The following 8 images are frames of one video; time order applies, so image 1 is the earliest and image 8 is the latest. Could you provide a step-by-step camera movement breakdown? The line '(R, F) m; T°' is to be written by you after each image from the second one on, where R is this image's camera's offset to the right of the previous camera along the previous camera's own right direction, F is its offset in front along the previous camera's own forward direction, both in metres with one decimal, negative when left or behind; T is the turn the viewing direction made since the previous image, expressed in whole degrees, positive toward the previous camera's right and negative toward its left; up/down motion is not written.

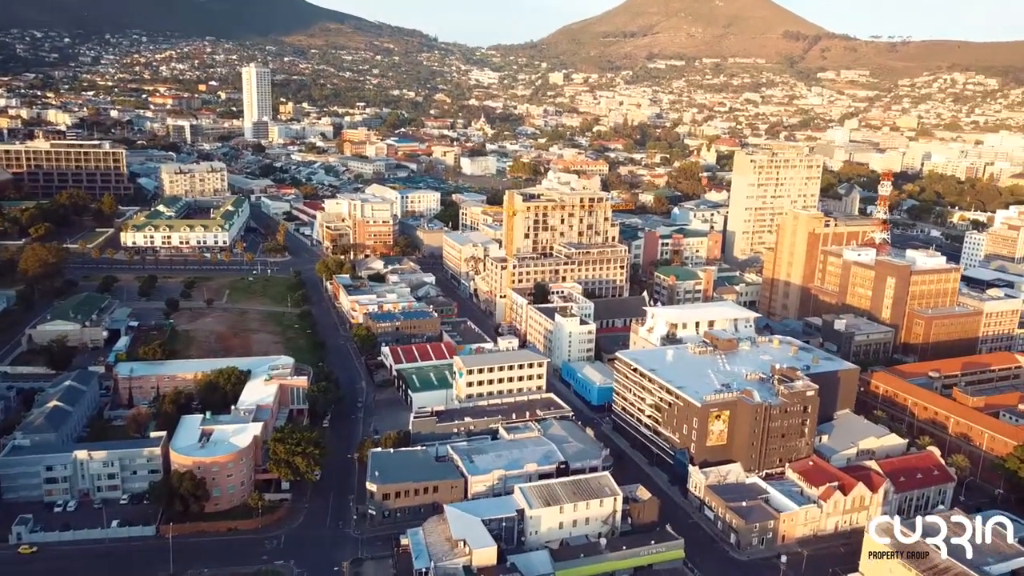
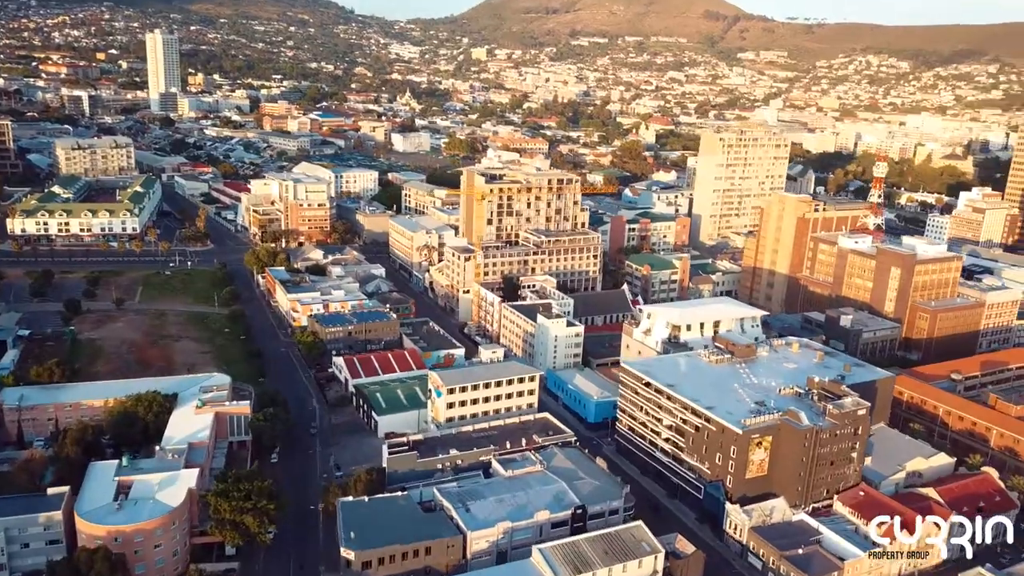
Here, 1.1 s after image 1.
(-5.0, +11.8) m; +6°
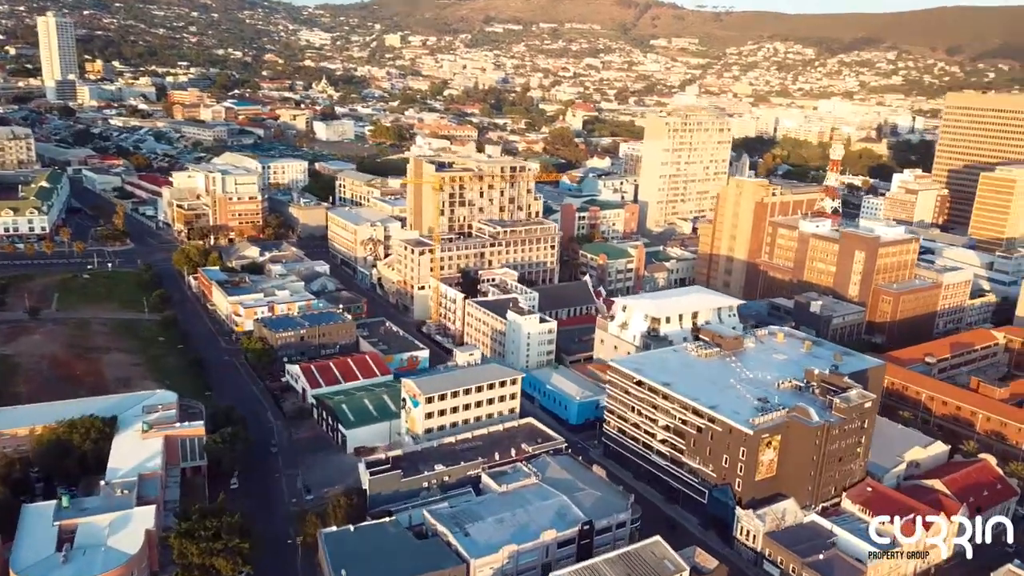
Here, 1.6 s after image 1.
(-4.2, +4.8) m; +6°
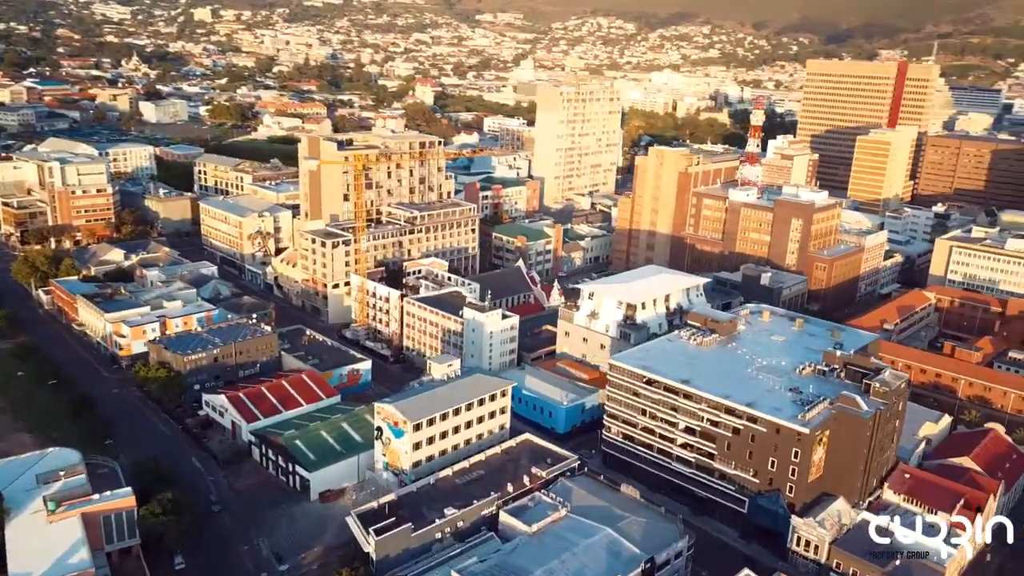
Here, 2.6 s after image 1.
(-8.9, +9.6) m; +12°
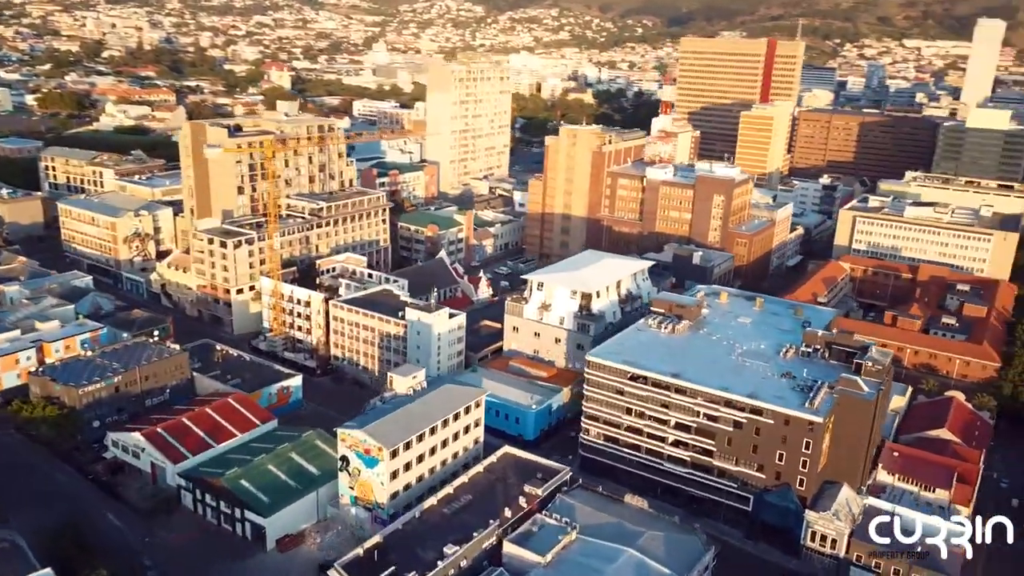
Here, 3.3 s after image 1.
(-5.9, +5.8) m; +10°
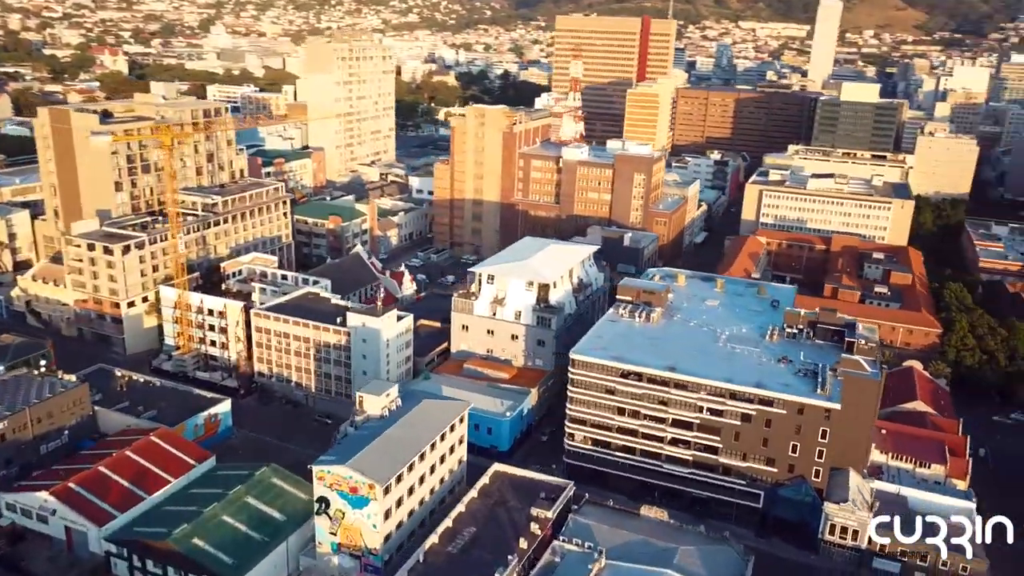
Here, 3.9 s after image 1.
(-5.8, +5.5) m; +10°
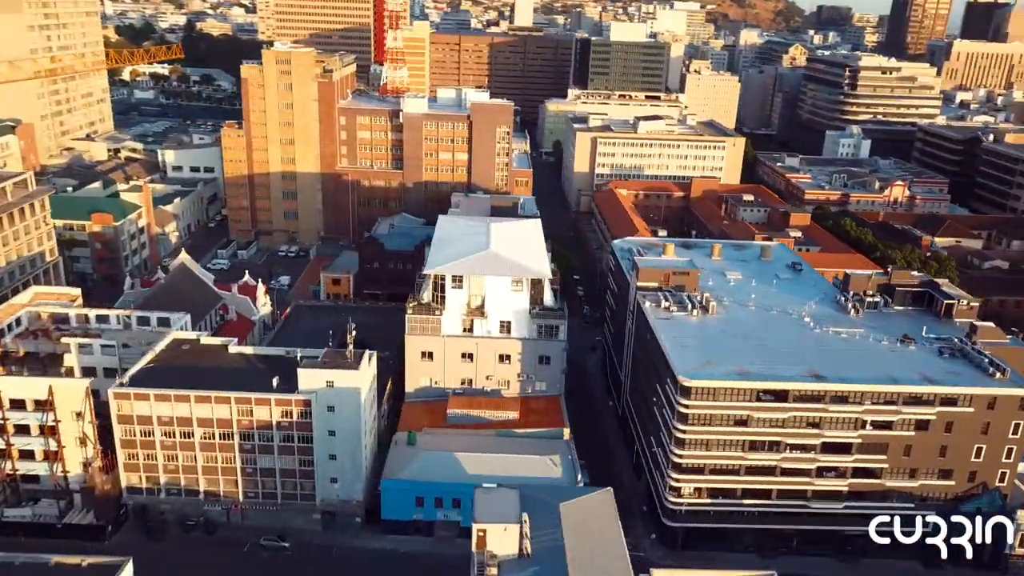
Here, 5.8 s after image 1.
(-13.0, +16.9) m; +22°
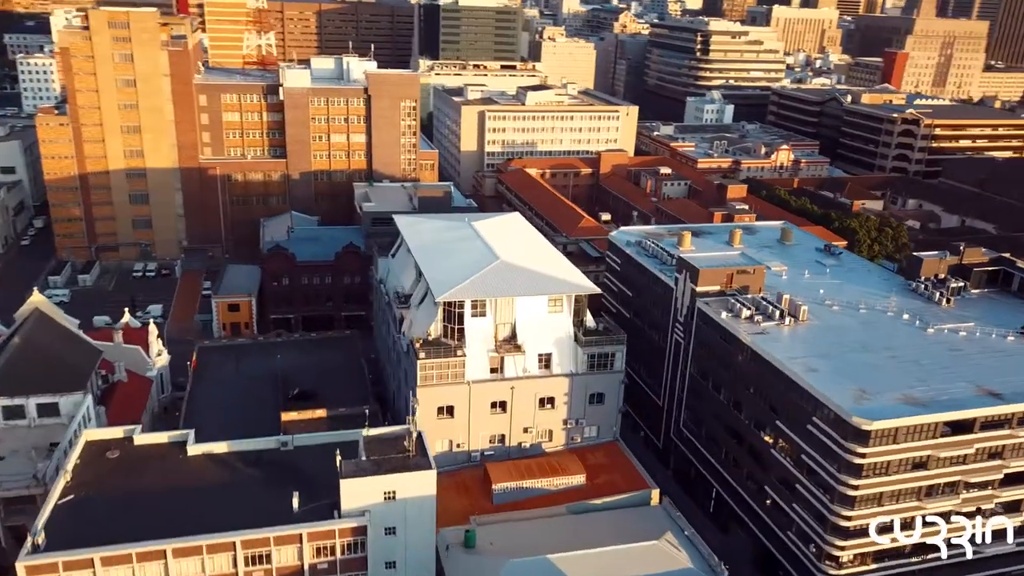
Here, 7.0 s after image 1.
(-7.8, +9.9) m; +14°
